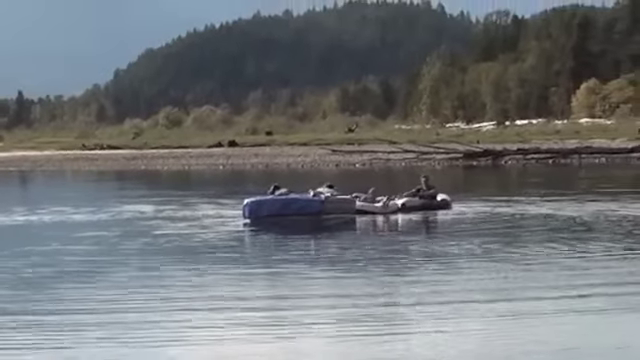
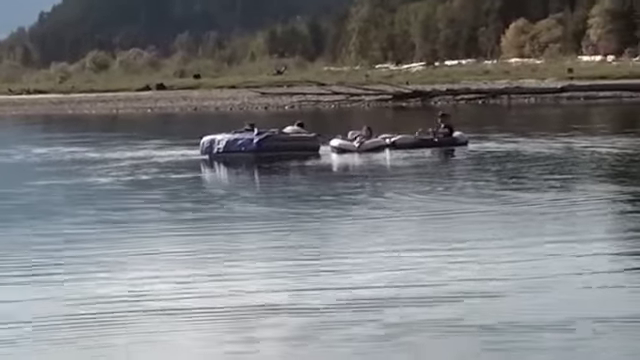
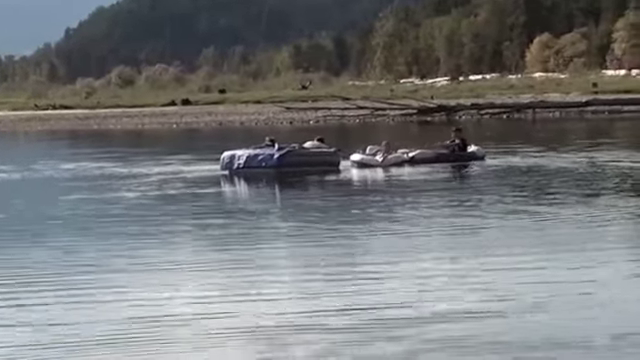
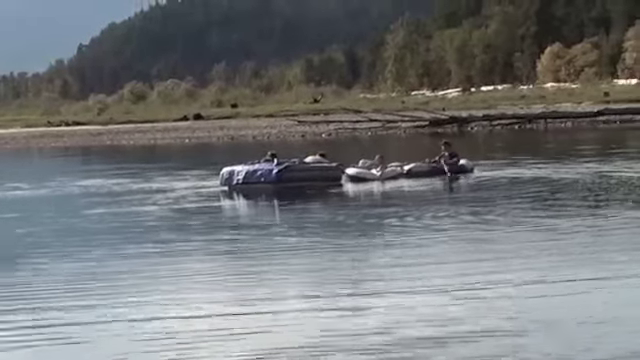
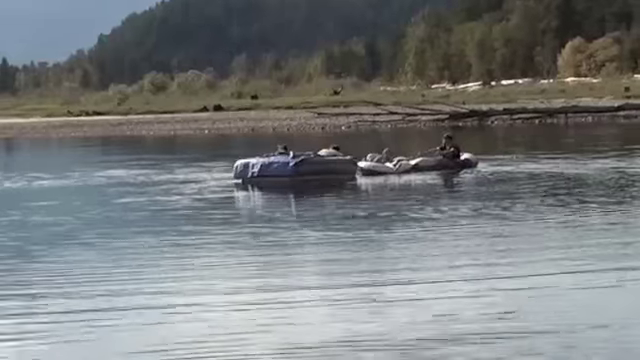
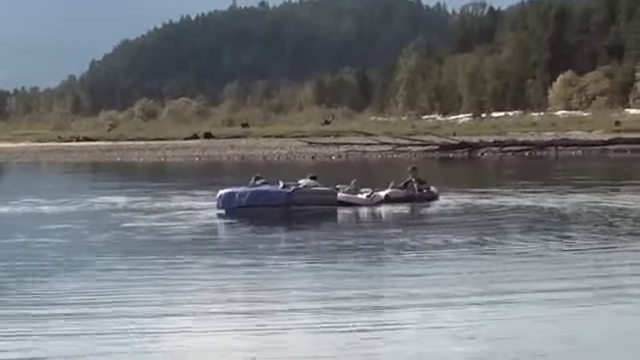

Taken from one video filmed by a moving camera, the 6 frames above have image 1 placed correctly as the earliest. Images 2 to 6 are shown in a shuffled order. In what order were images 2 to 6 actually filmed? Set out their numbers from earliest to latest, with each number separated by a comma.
6, 5, 4, 3, 2
